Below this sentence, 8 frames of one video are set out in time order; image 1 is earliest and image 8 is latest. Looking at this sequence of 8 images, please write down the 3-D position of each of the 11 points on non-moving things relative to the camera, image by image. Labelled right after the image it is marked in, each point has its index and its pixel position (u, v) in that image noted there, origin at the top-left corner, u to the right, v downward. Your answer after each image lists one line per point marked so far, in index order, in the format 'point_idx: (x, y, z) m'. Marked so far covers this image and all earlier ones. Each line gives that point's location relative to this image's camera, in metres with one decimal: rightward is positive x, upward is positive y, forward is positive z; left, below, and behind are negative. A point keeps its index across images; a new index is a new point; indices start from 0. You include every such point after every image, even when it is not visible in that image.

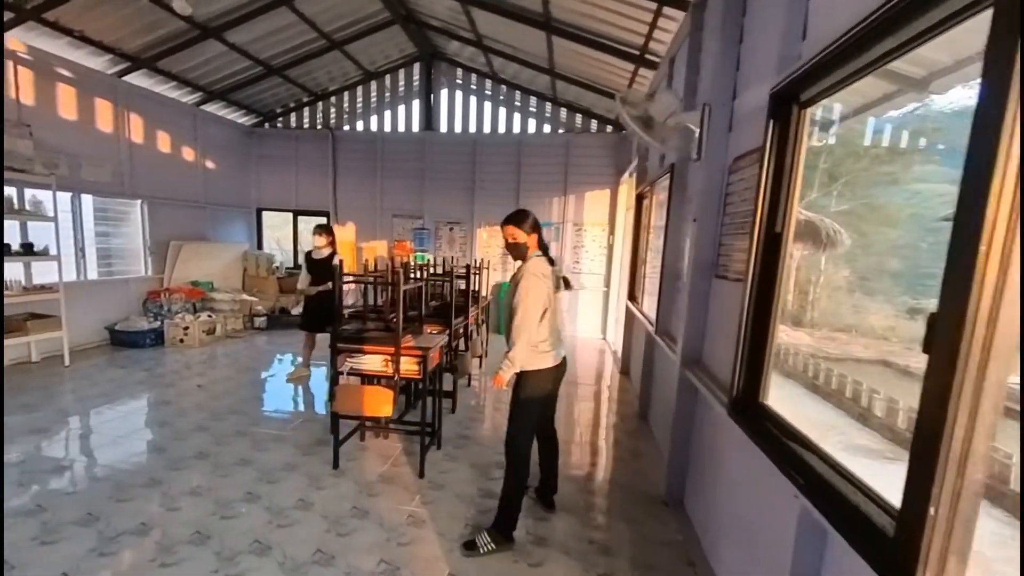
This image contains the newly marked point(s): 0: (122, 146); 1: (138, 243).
0: (-5.5, +2.0, +5.8) m
1: (-5.6, +0.7, +6.1) m
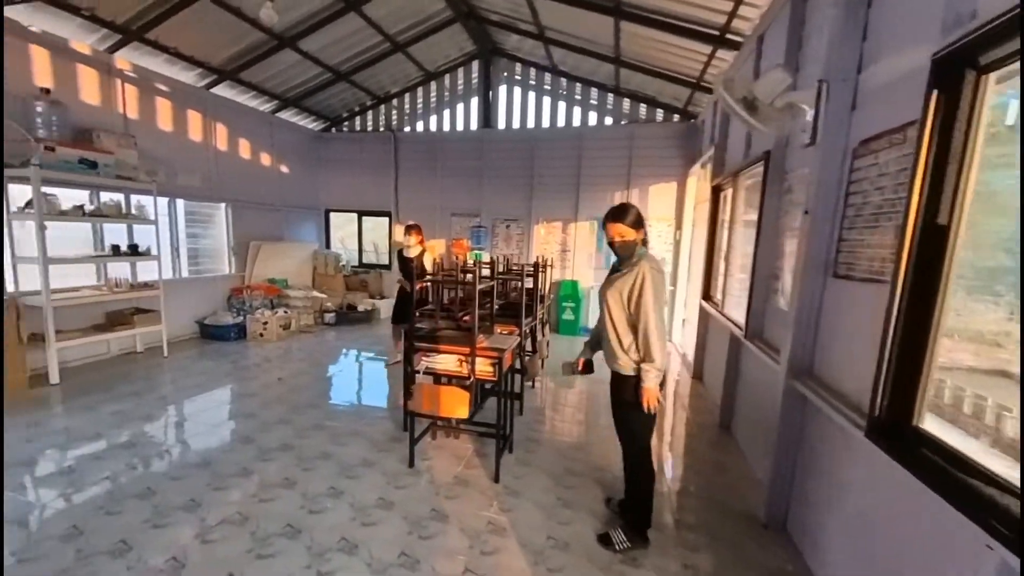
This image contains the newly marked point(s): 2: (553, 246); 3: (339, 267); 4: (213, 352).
0: (-4.6, +2.1, +6.2) m
1: (-4.7, +0.7, +6.6) m
2: (+0.8, +0.8, +7.5) m
3: (-3.4, +0.4, +7.8) m
4: (-4.1, -0.9, +5.6) m
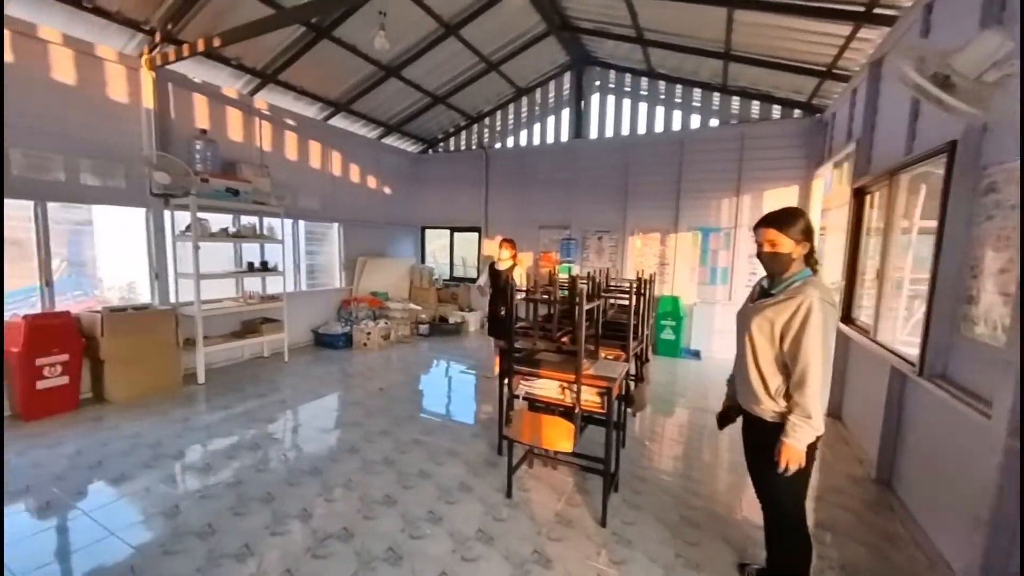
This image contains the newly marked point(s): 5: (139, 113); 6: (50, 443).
0: (-3.1, +1.8, +6.9) m
1: (-3.1, +0.5, +7.2) m
2: (+2.4, +0.5, +7.0) m
3: (-1.7, +0.2, +8.2) m
4: (-2.8, -1.1, +6.0) m
5: (-4.2, +2.0, +4.6) m
6: (-3.9, -1.3, +3.4) m
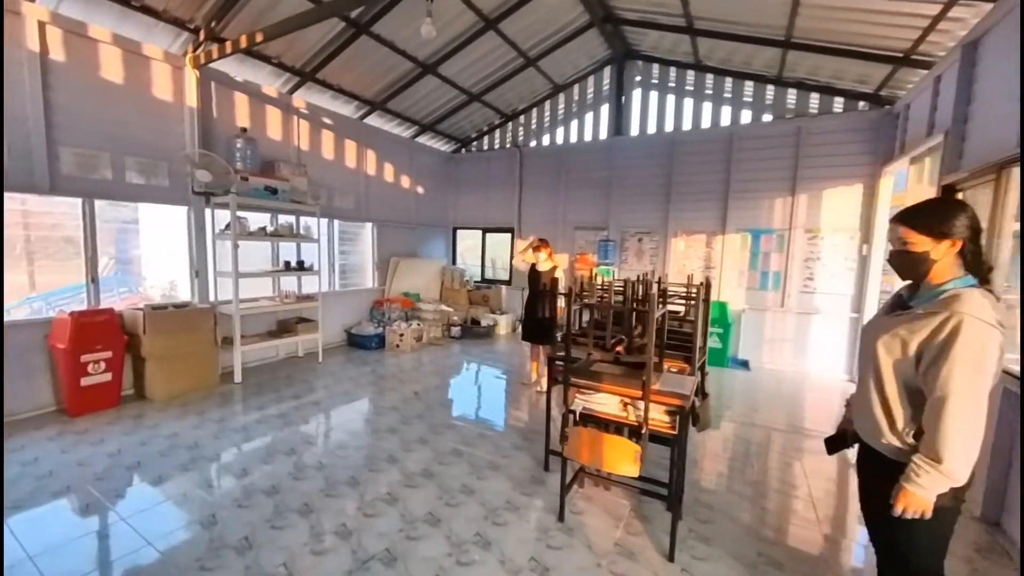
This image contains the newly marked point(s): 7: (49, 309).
0: (-2.5, +1.8, +6.8) m
1: (-2.5, +0.5, +7.2) m
2: (+3.0, +0.4, +6.6) m
3: (-1.0, +0.1, +8.0) m
4: (-2.3, -1.1, +6.0) m
5: (-3.7, +2.0, +4.6) m
6: (-3.5, -1.3, +3.4) m
7: (-4.4, -0.1, +4.0) m
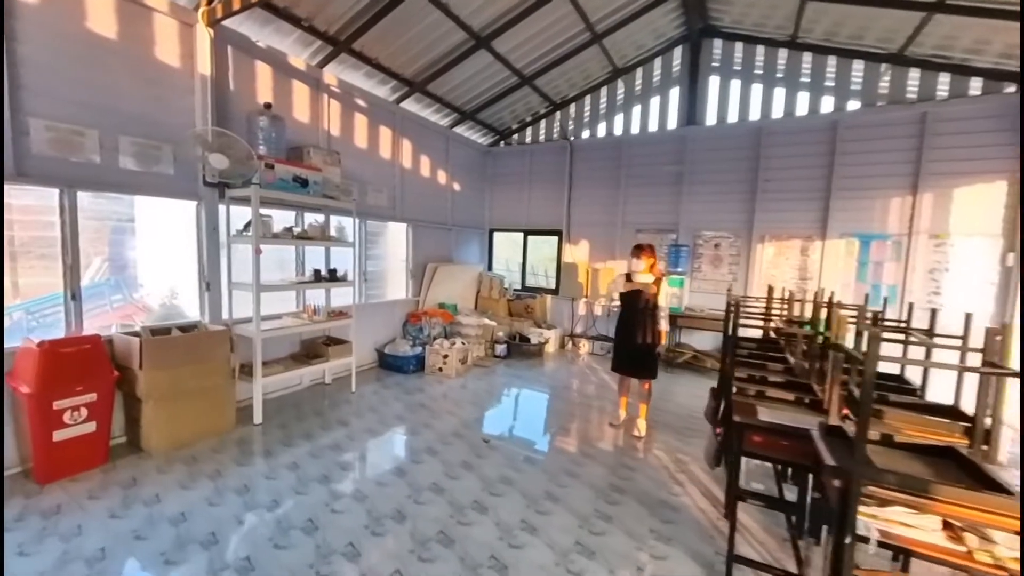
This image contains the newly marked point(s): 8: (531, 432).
0: (-1.7, +1.7, +5.8) m
1: (-1.7, +0.3, +6.2) m
2: (+3.8, +0.2, +5.7) m
3: (-0.2, -0.1, +7.0) m
4: (-1.4, -1.2, +5.0) m
5: (-2.8, +1.8, +3.6) m
6: (-2.6, -1.4, +2.4) m
7: (-3.6, -0.2, +3.0) m
8: (+0.5, -1.5, +3.7) m
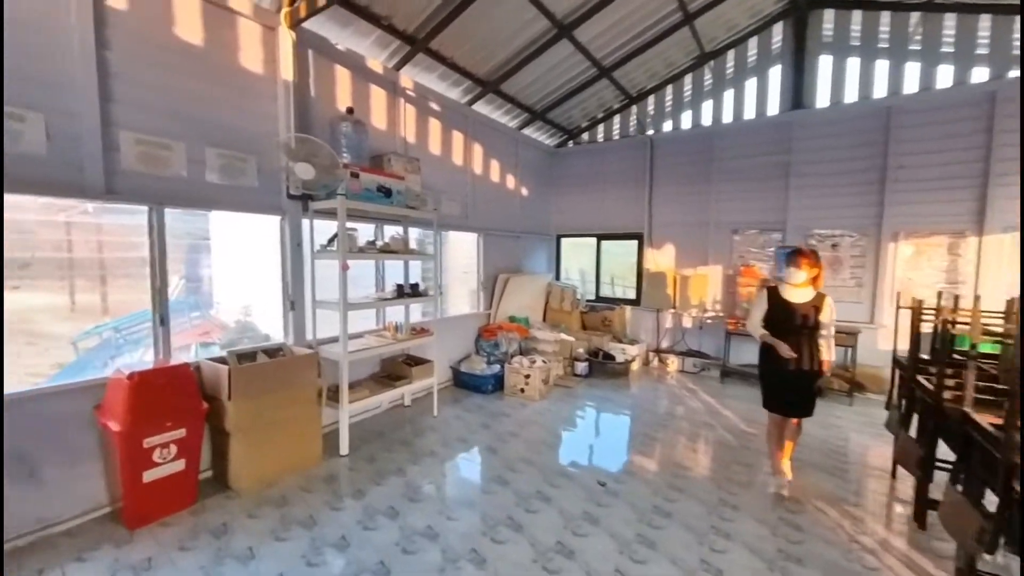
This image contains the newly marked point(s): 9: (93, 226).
0: (-0.6, +1.5, +5.5) m
1: (-0.5, +0.1, +5.8) m
2: (+4.9, +0.2, +4.8) m
3: (+1.1, -0.2, +6.5) m
4: (-0.4, -1.4, +4.5) m
5: (-2.0, +1.7, +3.4) m
6: (-1.8, -1.6, +2.1) m
7: (-2.7, -0.4, +2.8) m
8: (+1.4, -1.6, +3.0) m
9: (-2.7, +0.4, +2.7) m
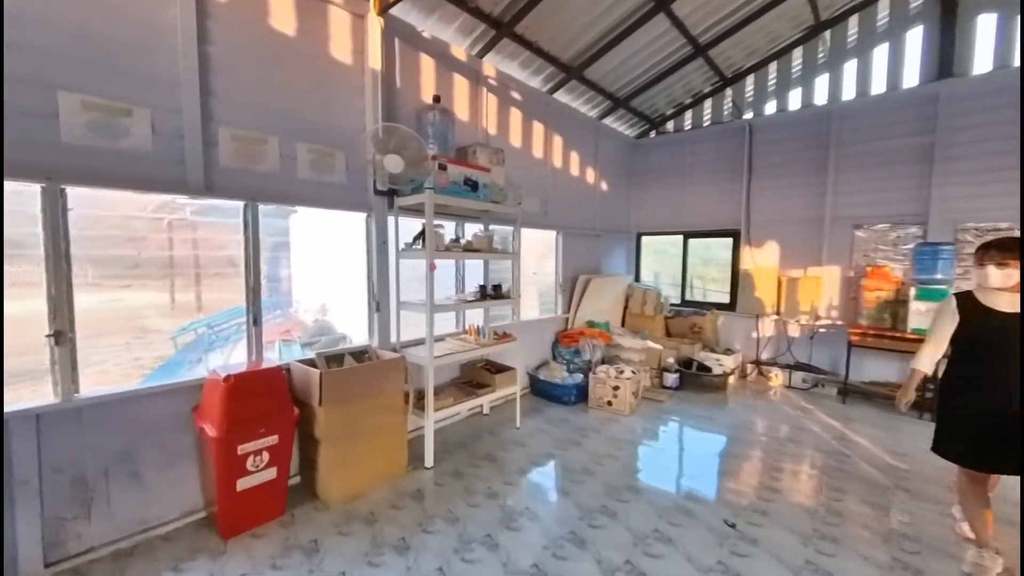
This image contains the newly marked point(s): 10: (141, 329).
0: (+0.5, +1.5, +5.2) m
1: (+0.5, +0.1, +5.4) m
2: (+5.8, +0.1, +3.7) m
3: (+2.2, -0.3, +5.9) m
4: (+0.5, -1.4, +4.2) m
5: (-1.2, +1.7, +3.3) m
6: (-1.2, -1.5, +1.9) m
7: (-2.0, -0.4, +2.8) m
8: (+2.1, -1.6, +2.5) m
9: (-2.0, +0.4, +2.6) m
10: (-2.2, -0.2, +2.4) m
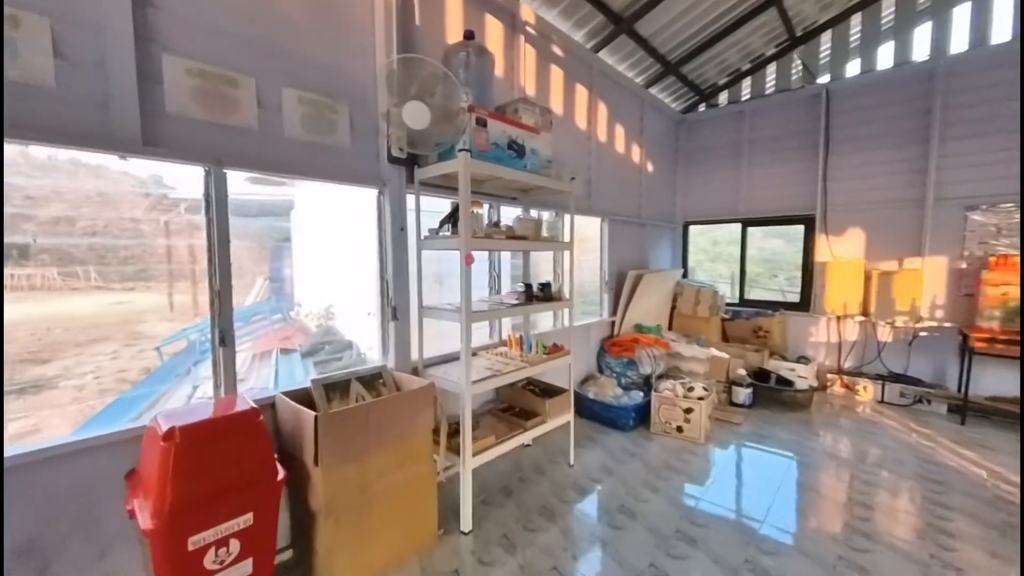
0: (+0.9, +1.5, +4.3) m
1: (+0.9, +0.1, +4.6) m
2: (+6.2, +0.2, +2.8) m
3: (+2.6, -0.2, +5.1) m
4: (+0.9, -1.4, +3.3) m
5: (-0.8, +1.7, +2.4) m
6: (-0.9, -1.6, +1.1) m
7: (-1.6, -0.4, +1.9) m
8: (+2.5, -1.6, +1.6) m
9: (-1.7, +0.4, +1.8) m
10: (-1.9, -0.3, +1.6) m
